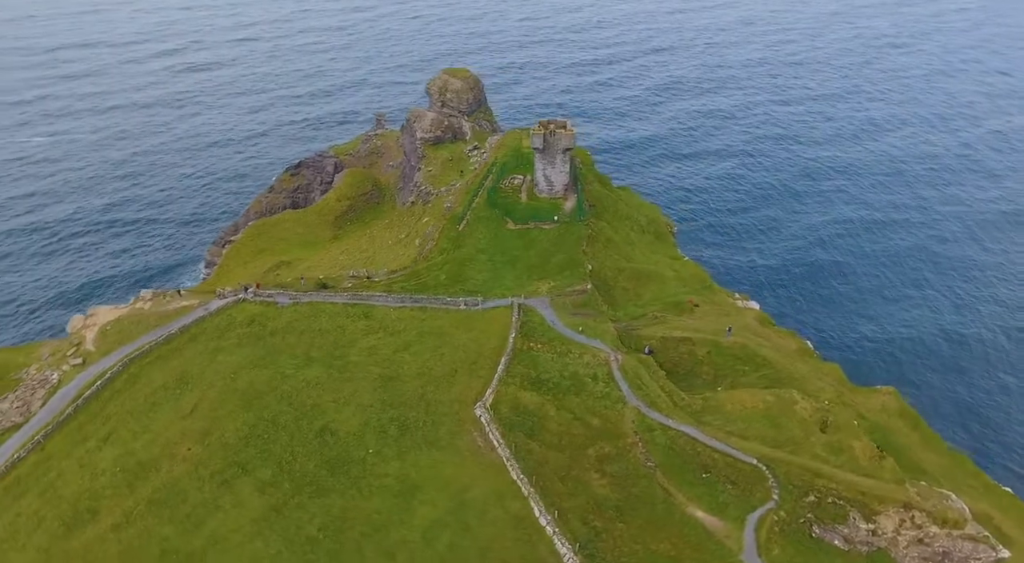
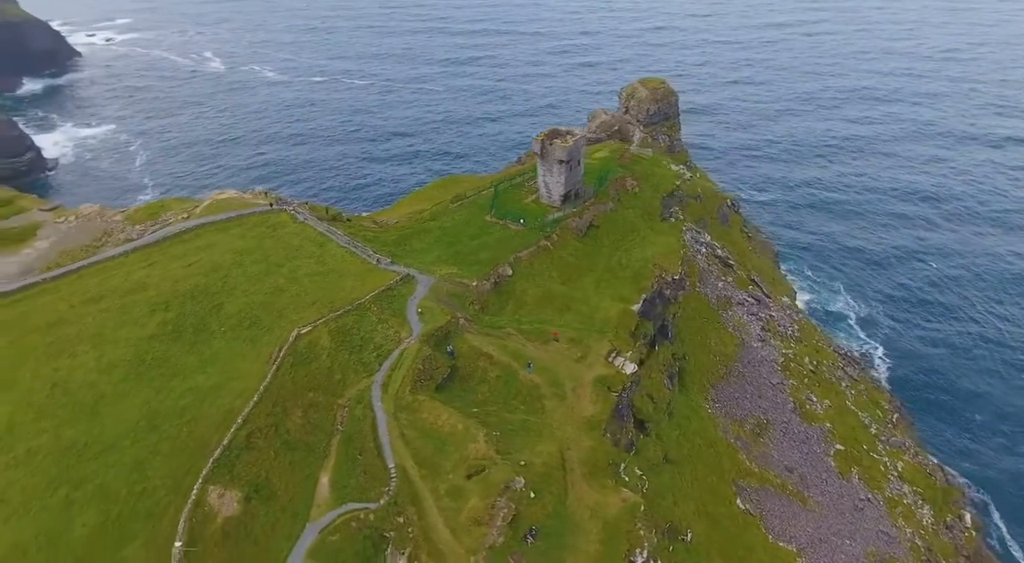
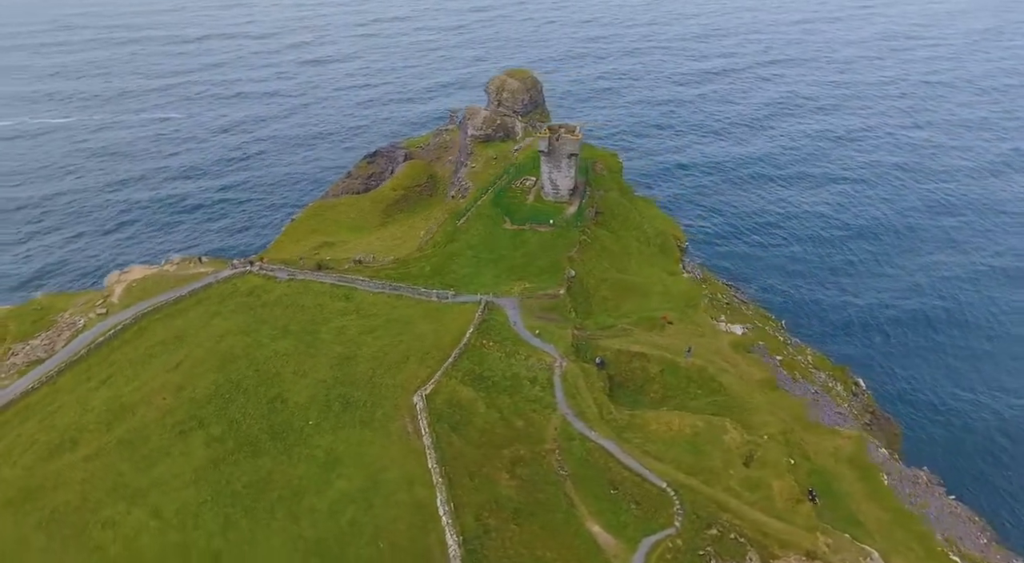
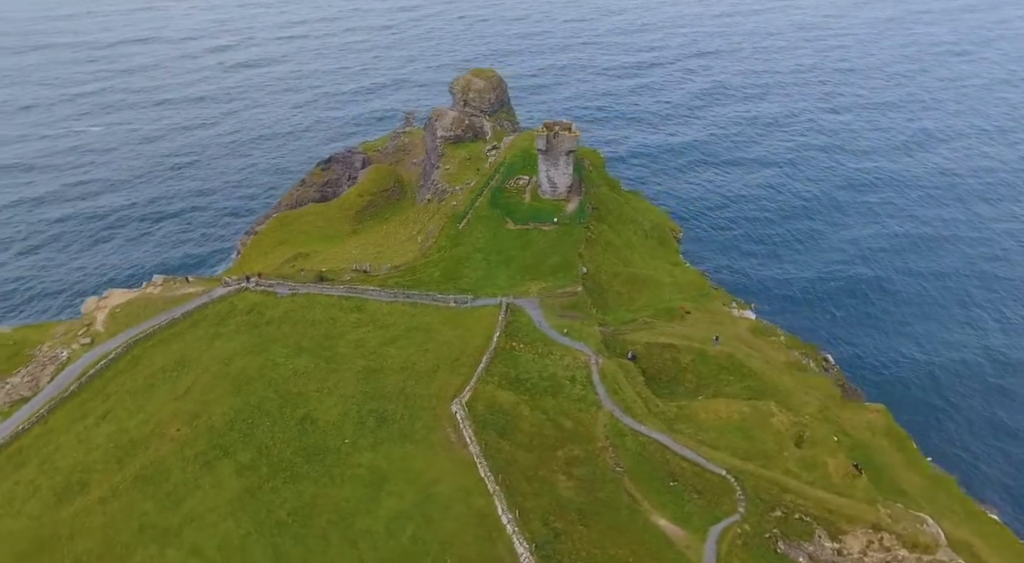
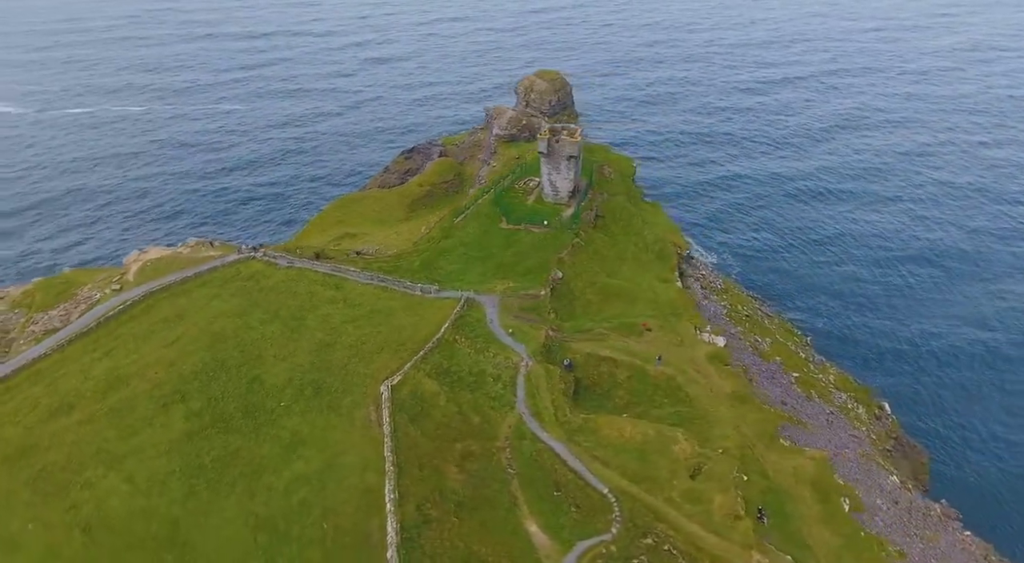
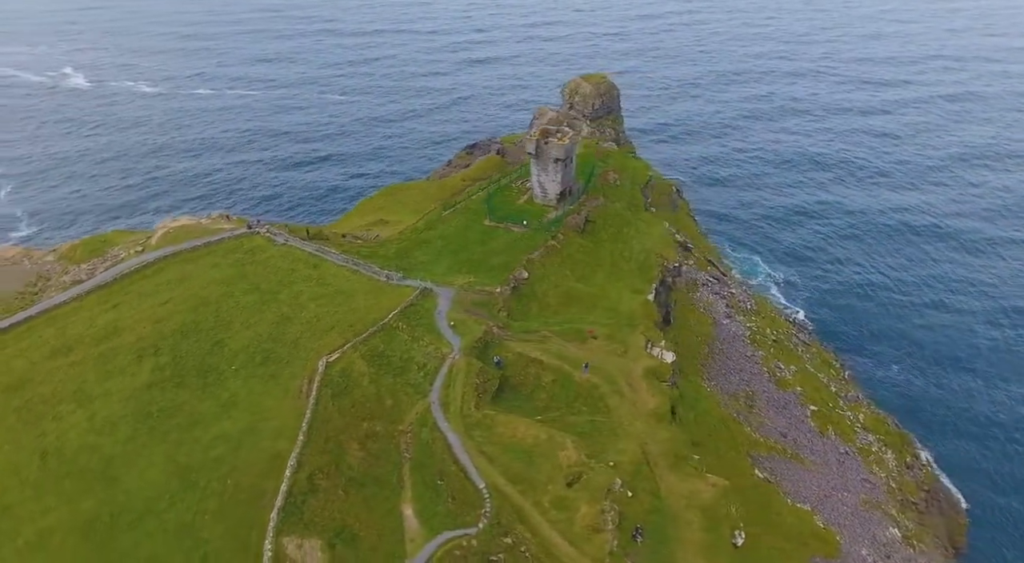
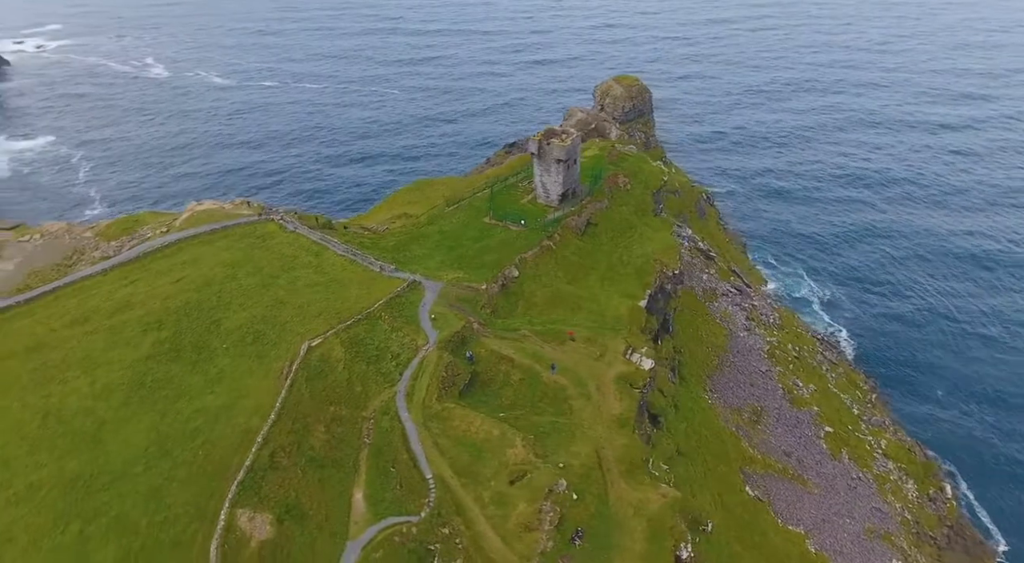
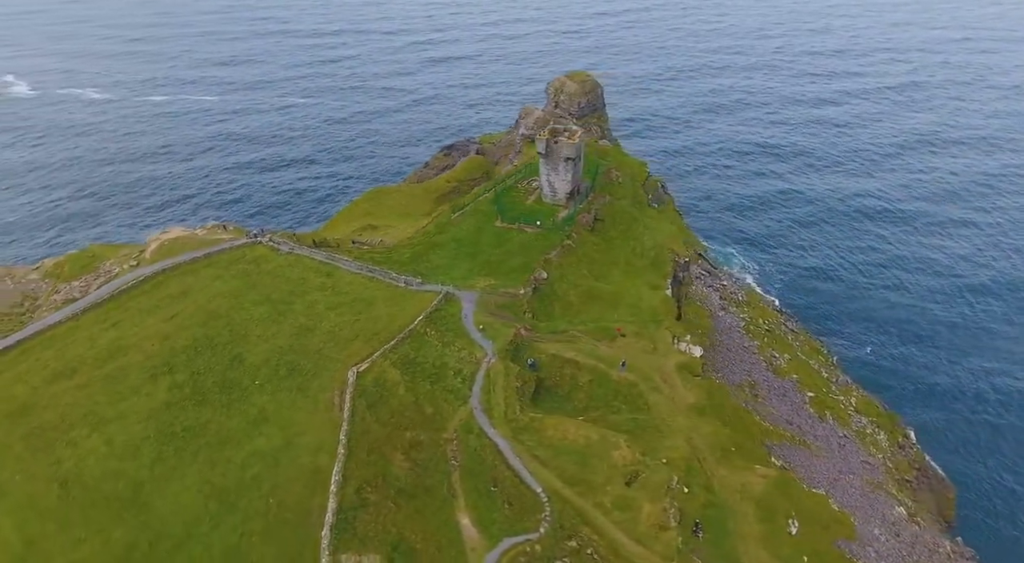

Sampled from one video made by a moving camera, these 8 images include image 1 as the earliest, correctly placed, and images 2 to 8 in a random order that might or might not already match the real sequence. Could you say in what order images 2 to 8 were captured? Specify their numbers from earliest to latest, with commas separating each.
4, 3, 5, 8, 6, 7, 2
